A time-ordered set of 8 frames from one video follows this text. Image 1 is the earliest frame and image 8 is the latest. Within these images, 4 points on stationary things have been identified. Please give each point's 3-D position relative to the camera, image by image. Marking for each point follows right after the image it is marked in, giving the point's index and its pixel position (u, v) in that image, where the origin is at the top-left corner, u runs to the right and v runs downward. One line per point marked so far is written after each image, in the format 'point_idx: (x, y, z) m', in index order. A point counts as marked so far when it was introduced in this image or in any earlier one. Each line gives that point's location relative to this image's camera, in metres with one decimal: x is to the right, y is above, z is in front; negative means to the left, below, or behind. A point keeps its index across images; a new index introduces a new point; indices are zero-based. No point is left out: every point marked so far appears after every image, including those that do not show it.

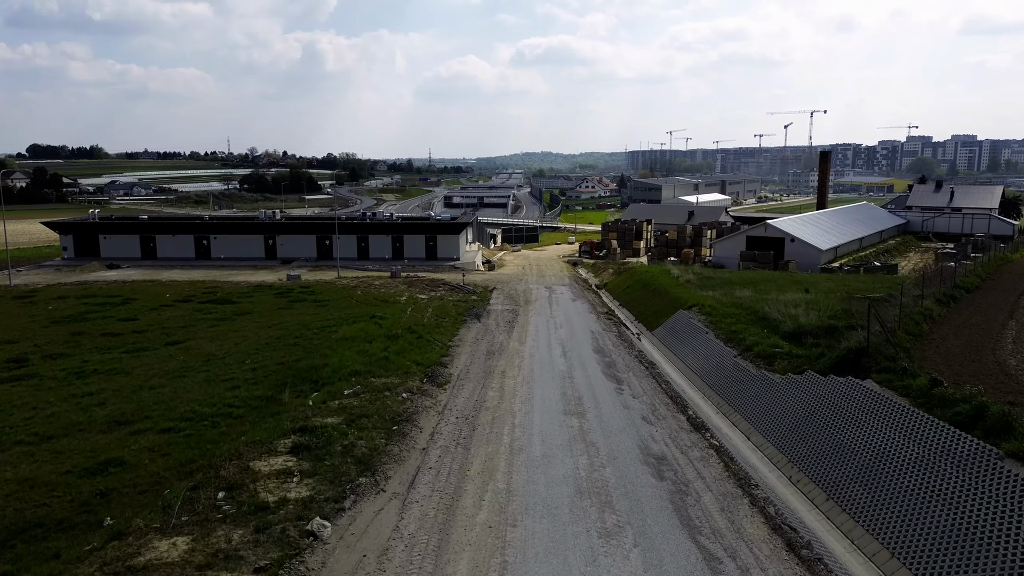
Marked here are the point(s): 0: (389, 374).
0: (-2.2, -1.5, +12.9) m
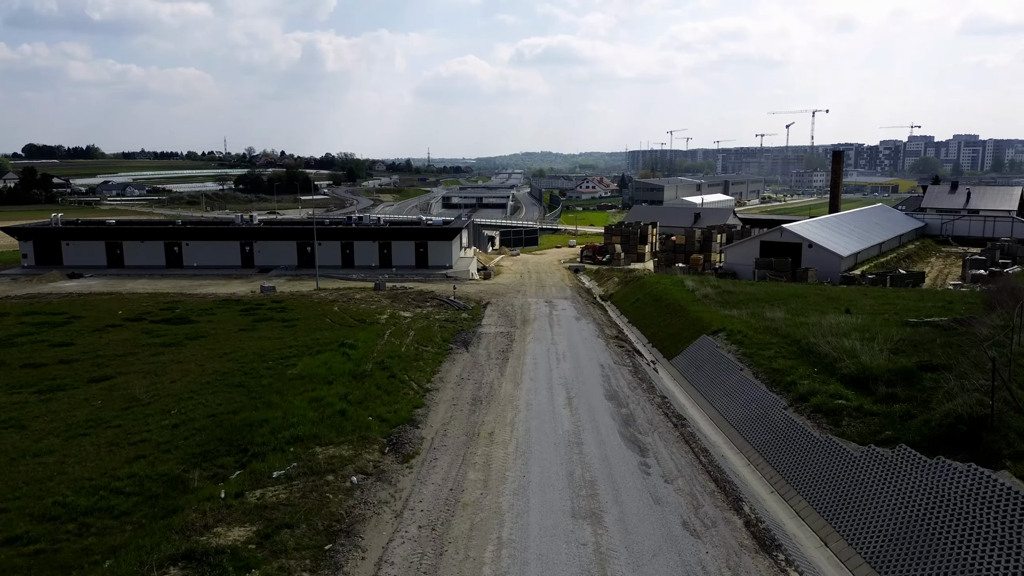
0: (-2.3, -2.0, +9.9) m
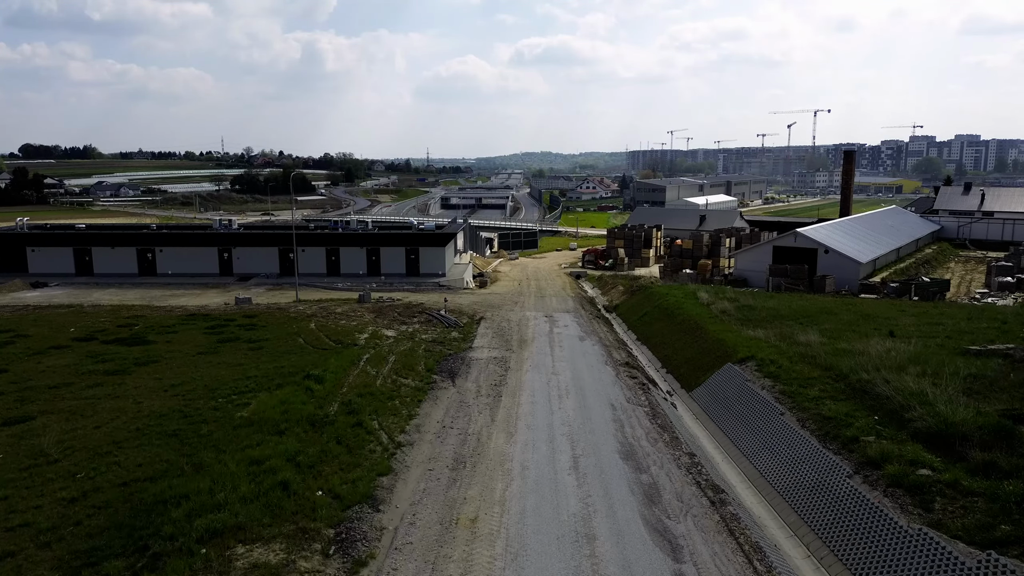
0: (-2.4, -2.4, +7.4) m
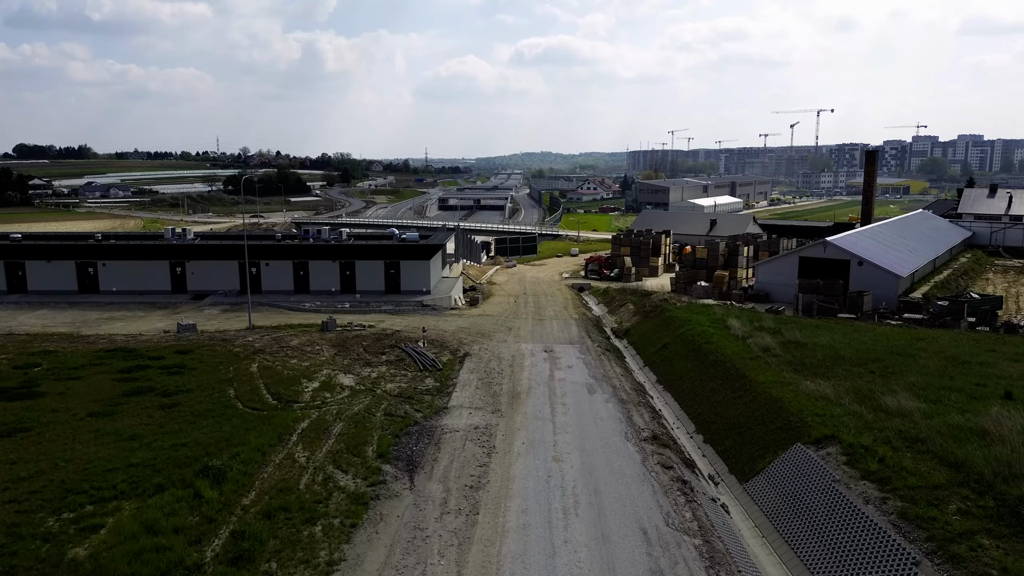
0: (-2.6, -3.2, +3.2) m
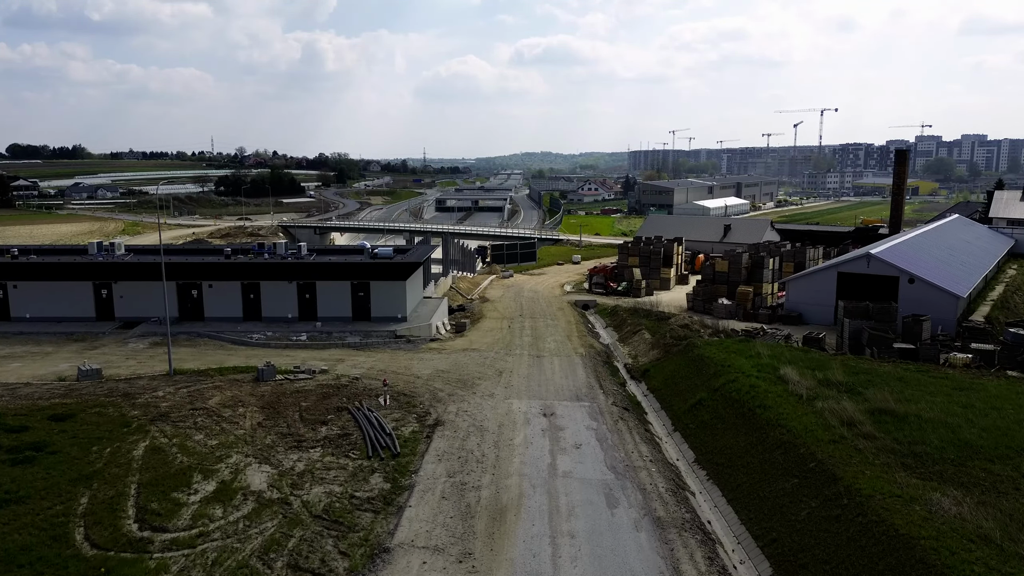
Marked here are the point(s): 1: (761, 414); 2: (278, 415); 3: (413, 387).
0: (-2.9, -4.1, -1.7) m
1: (+4.6, -2.3, +13.7) m
2: (-4.5, -2.5, +14.4) m
3: (-2.3, -2.3, +17.4) m
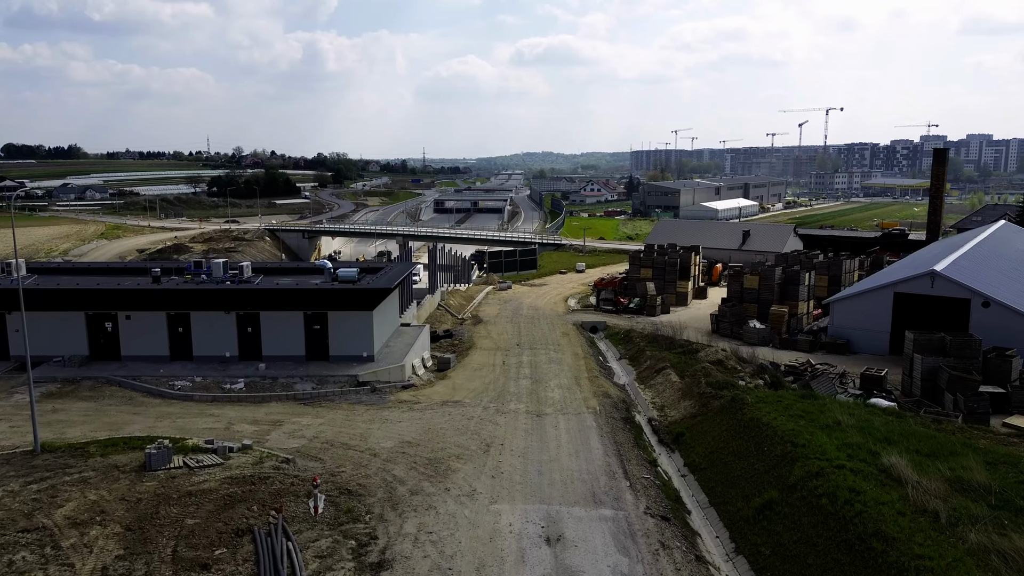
0: (-3.1, -4.9, -6.7) m
1: (+4.4, -3.2, +8.8) m
2: (-4.7, -3.3, +9.5) m
3: (-2.4, -3.2, +12.4) m
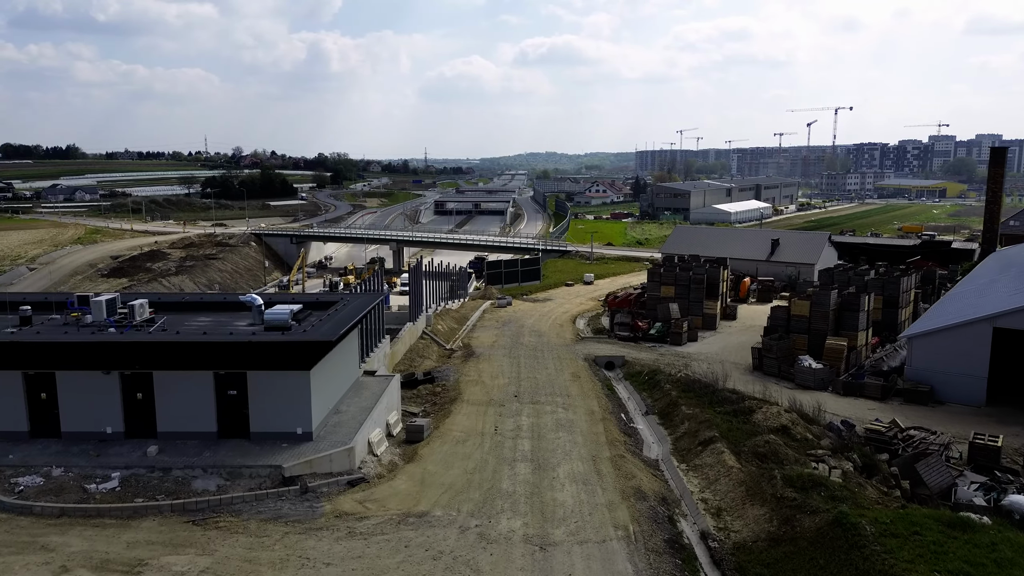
0: (-3.3, -5.8, -12.2) m
1: (+4.3, -4.1, +3.2) m
2: (-4.9, -4.3, +3.9) m
3: (-2.6, -4.1, +6.9) m
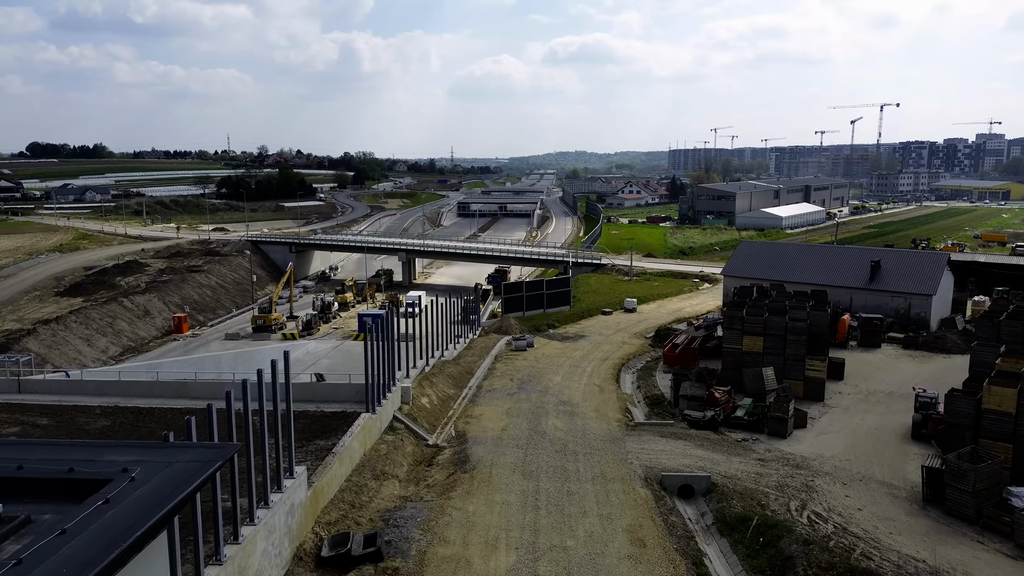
0: (-4.5, -7.5, -21.9) m
1: (+3.7, -5.8, -6.8) m
2: (-5.4, -5.9, -5.7) m
3: (-3.0, -5.7, -2.8) m
